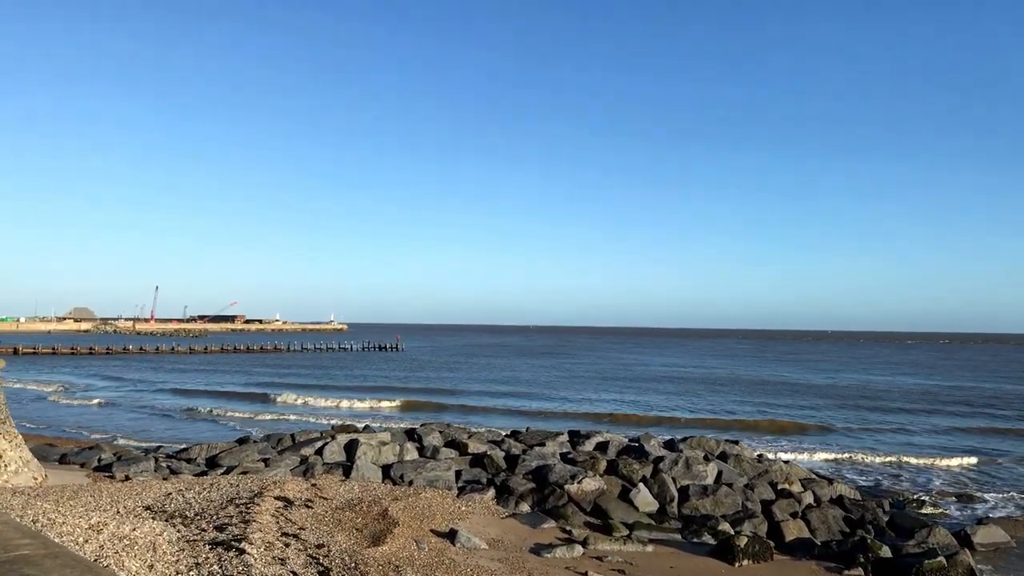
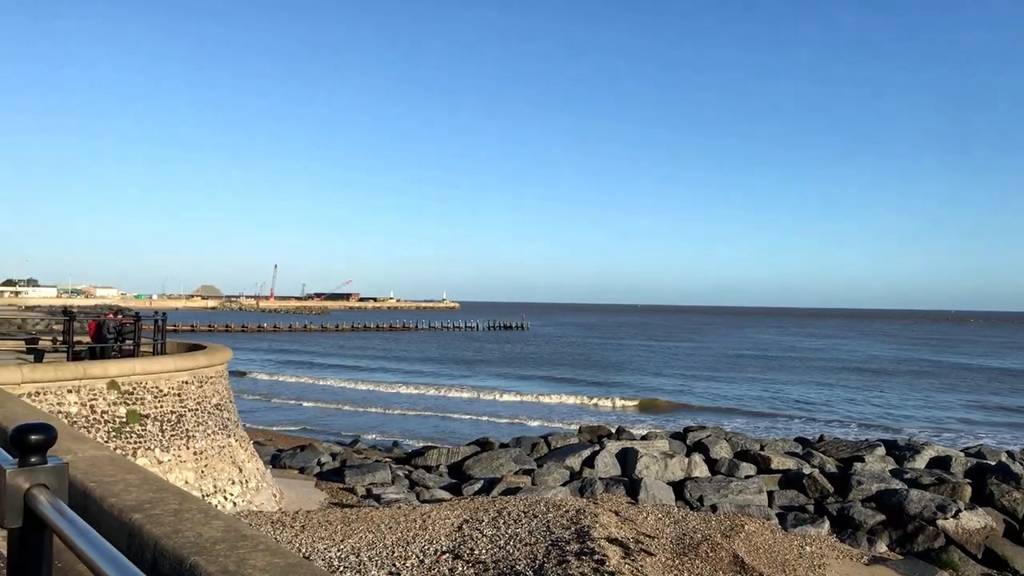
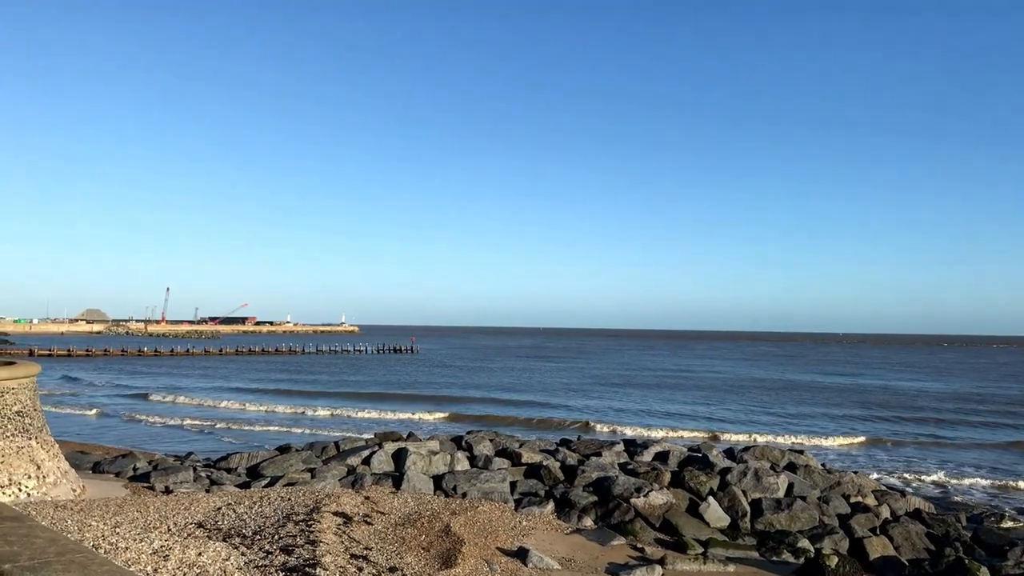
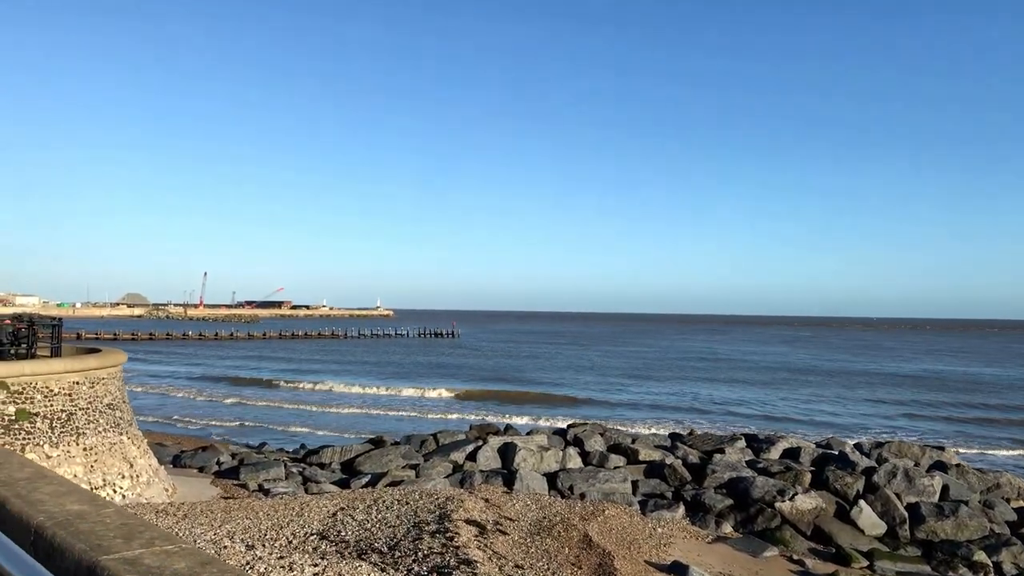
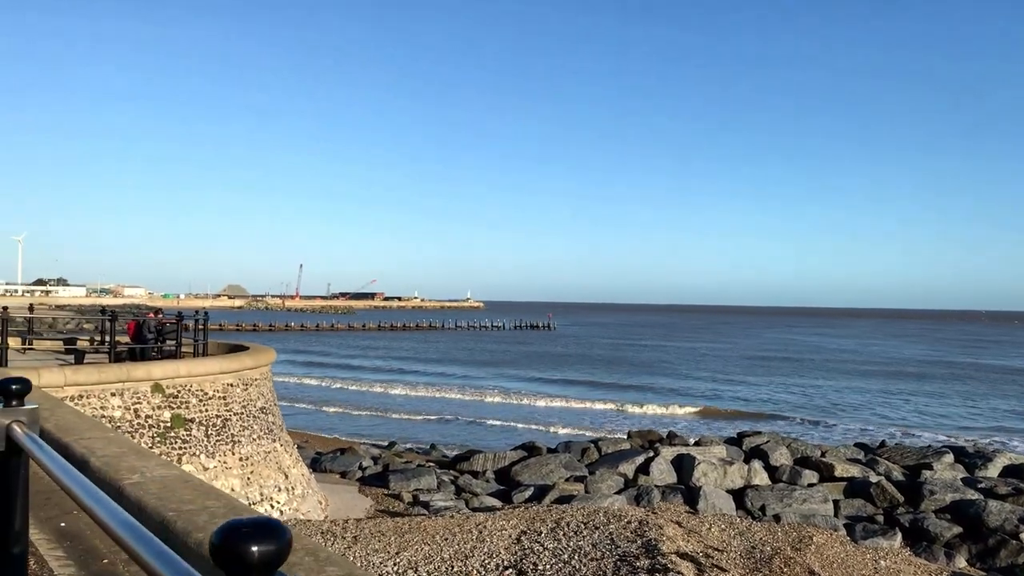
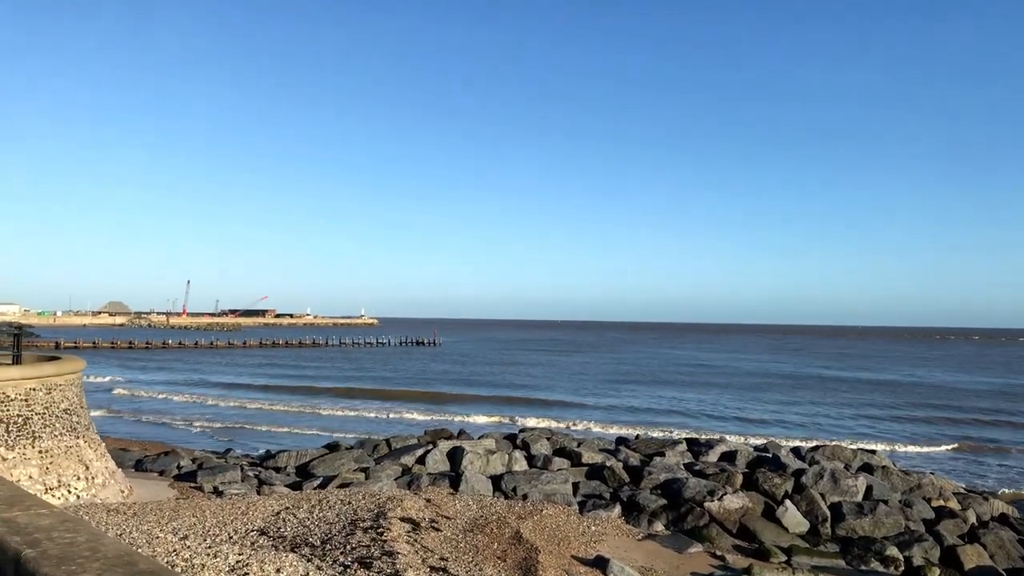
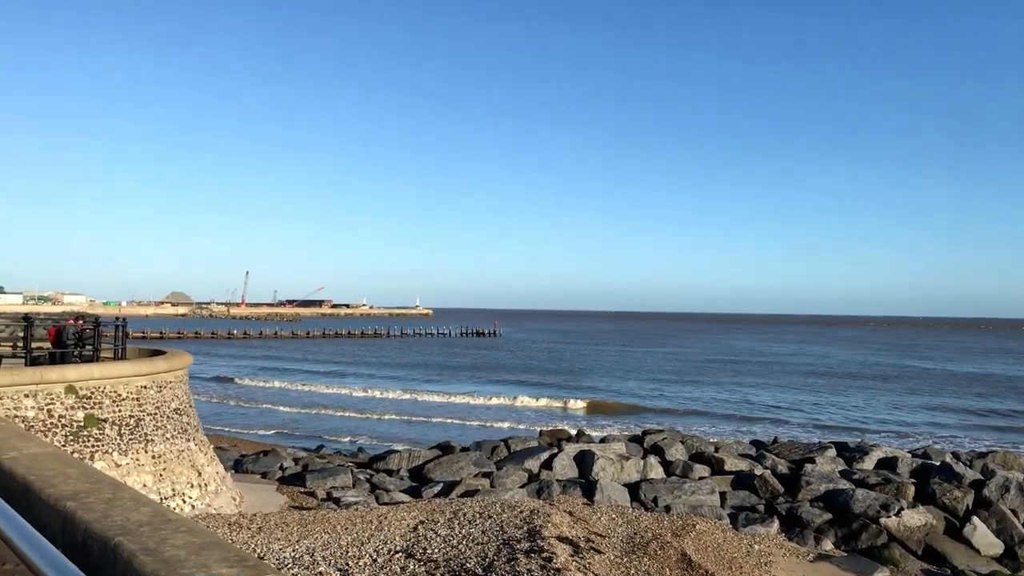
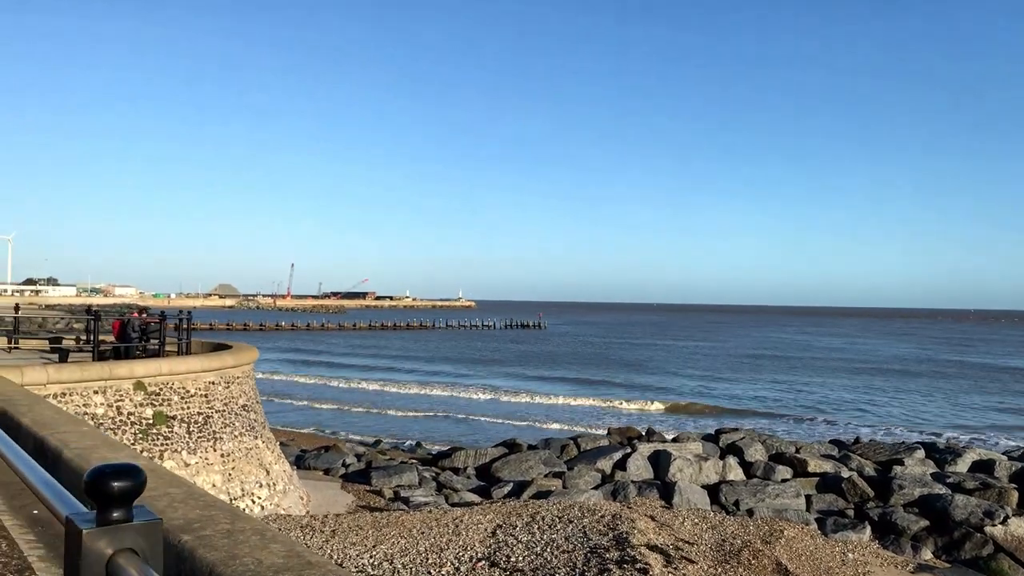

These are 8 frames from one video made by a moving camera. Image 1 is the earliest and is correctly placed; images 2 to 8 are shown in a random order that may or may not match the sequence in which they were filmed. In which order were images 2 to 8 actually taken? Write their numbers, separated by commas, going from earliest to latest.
3, 6, 4, 7, 2, 8, 5
